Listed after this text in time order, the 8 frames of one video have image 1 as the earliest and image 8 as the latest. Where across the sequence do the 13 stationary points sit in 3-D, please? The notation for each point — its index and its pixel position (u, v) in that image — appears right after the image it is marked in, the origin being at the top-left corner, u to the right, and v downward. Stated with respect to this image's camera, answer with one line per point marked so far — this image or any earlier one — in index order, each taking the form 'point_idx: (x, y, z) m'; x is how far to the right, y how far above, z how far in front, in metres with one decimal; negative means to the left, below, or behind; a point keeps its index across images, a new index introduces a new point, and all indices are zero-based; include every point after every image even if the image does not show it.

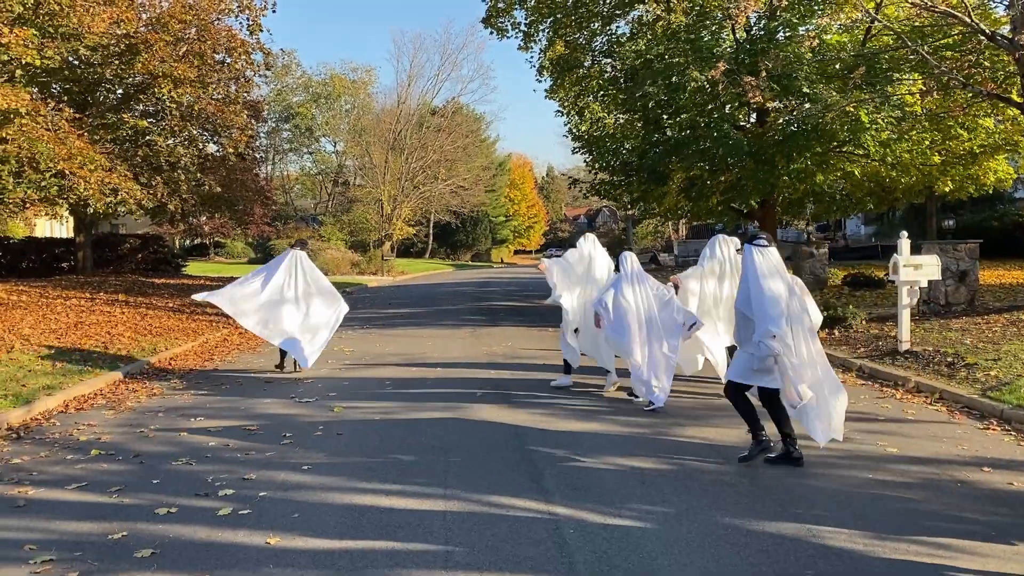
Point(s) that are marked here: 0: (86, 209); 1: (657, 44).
0: (-8.5, +1.6, +17.1) m
1: (+3.0, +5.0, +17.8) m
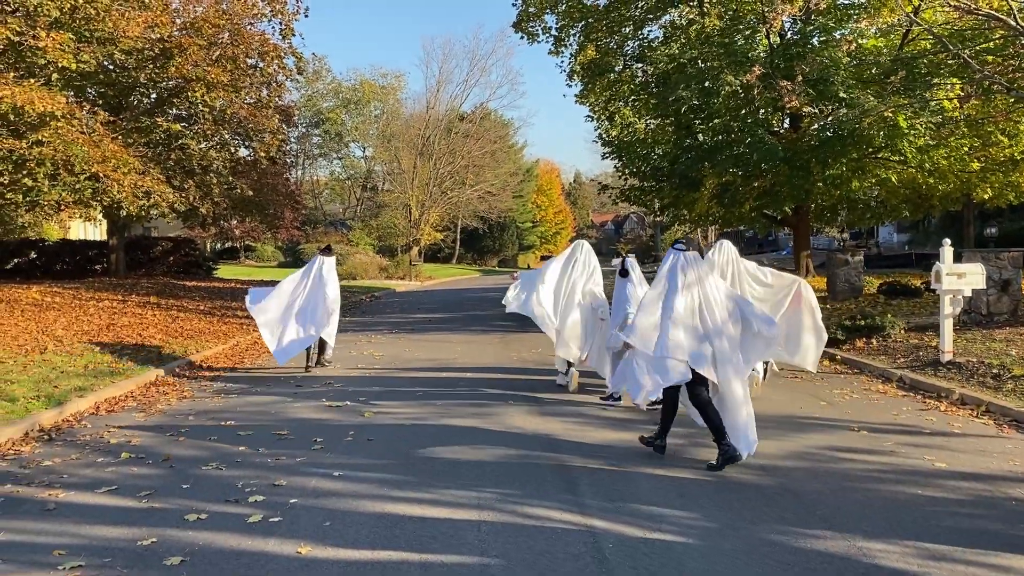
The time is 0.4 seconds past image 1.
0: (-7.9, +1.5, +17.3) m
1: (+3.6, +4.9, +17.6) m
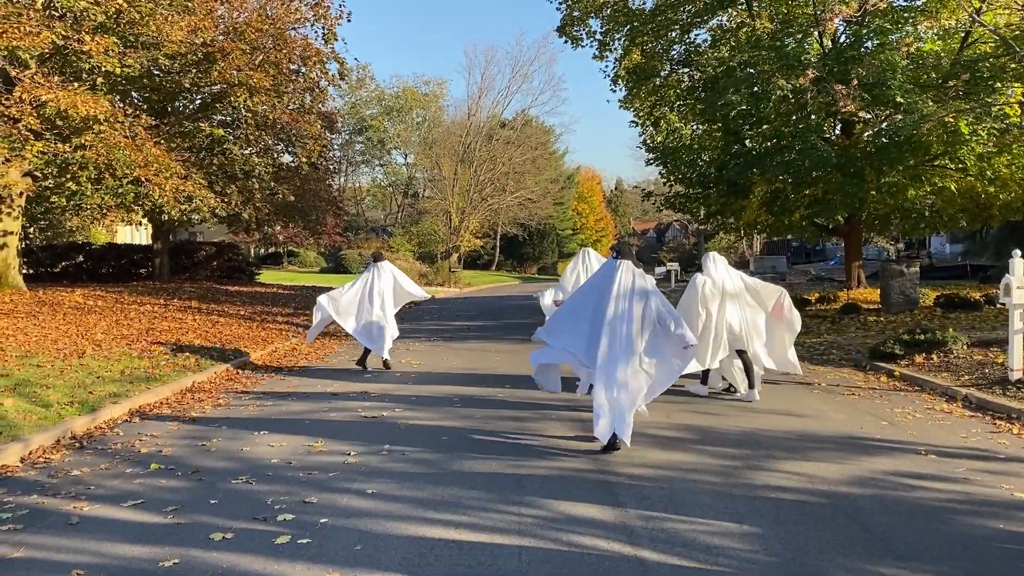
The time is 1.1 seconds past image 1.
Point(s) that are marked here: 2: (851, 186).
0: (-7.0, +1.5, +17.3) m
1: (+4.5, +4.7, +17.1) m
2: (+6.3, +1.9, +16.1) m
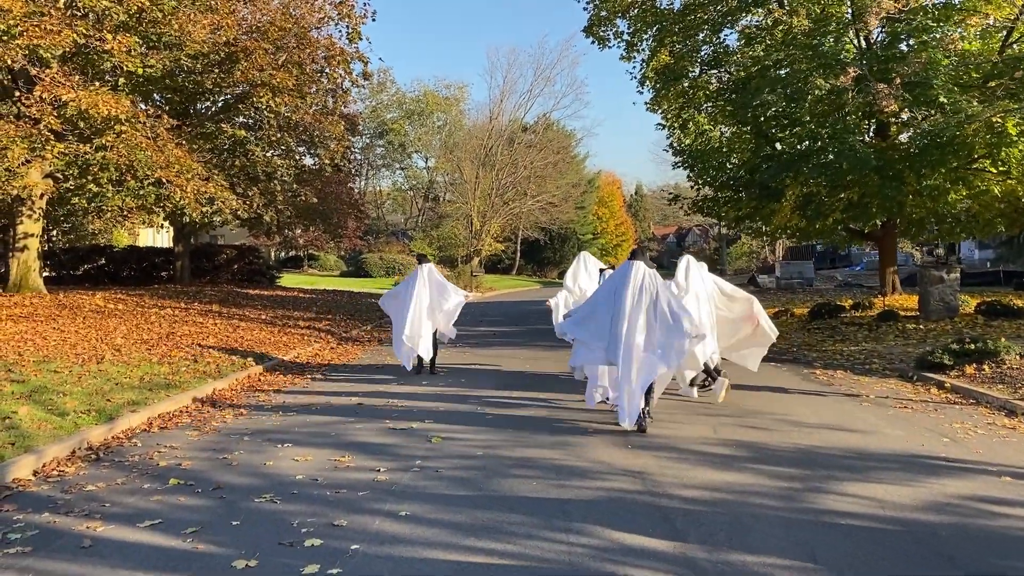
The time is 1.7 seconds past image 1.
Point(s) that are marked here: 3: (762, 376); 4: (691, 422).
0: (-6.5, +1.4, +17.0) m
1: (+5.0, +4.6, +16.6) m
2: (+6.8, +1.8, +15.6) m
3: (+3.3, -1.1, +11.4) m
4: (+1.6, -1.2, +7.9) m
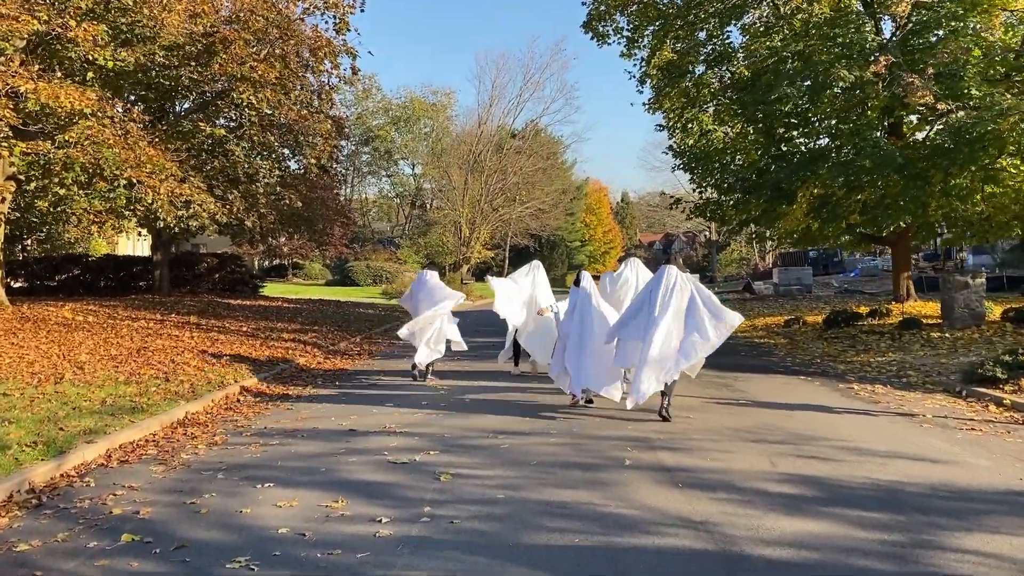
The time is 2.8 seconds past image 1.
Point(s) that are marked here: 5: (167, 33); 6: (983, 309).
0: (-6.5, +1.2, +15.8) m
1: (+5.0, +4.4, +15.6) m
2: (+6.8, +1.7, +14.6) m
3: (+3.4, -1.2, +10.3) m
4: (+1.8, -1.3, +6.8) m
5: (-5.9, +4.3, +14.7) m
6: (+8.8, -0.4, +16.1) m
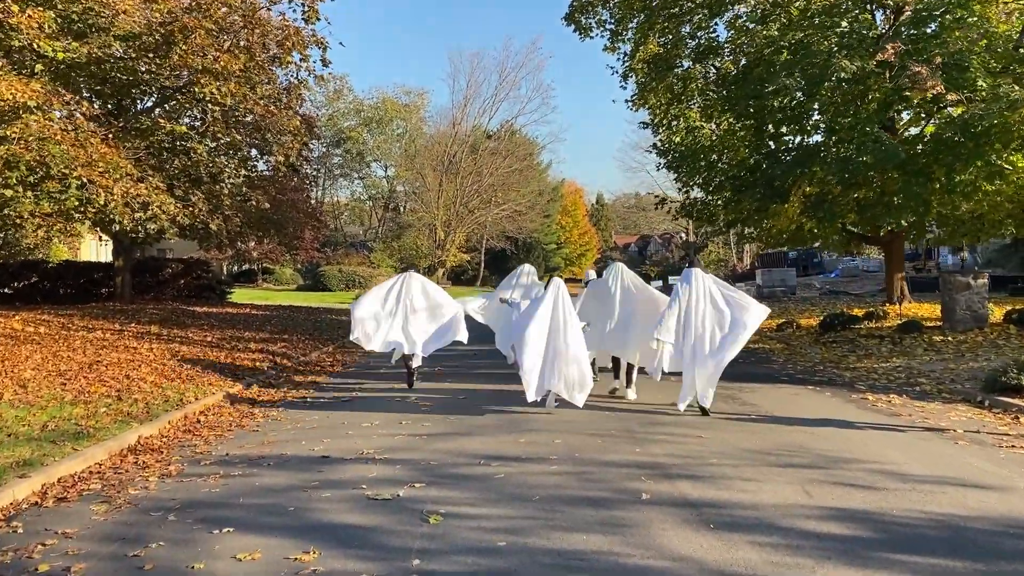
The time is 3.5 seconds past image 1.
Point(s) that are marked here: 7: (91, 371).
0: (-6.8, +1.1, +14.7) m
1: (+4.7, +4.4, +14.9) m
2: (+6.6, +1.7, +13.9) m
3: (+3.3, -1.3, +9.5) m
4: (+1.8, -1.3, +6.0) m
5: (-6.2, +4.2, +13.7) m
6: (+8.5, -0.4, +15.5) m
7: (-5.5, -1.1, +11.3) m
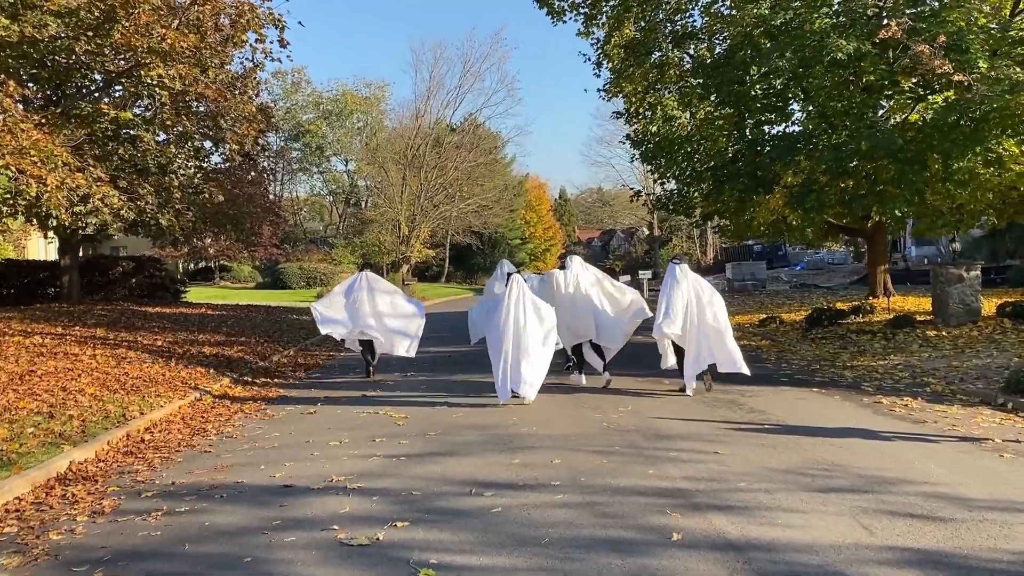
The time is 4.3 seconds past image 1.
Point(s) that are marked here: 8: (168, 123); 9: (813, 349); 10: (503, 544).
0: (-7.2, +1.0, +13.5) m
1: (+4.2, +4.5, +14.1) m
2: (+6.2, +1.8, +13.3) m
3: (+3.1, -1.2, +8.7) m
4: (+1.8, -1.3, +5.1) m
5: (-6.6, +4.2, +12.4) m
6: (+8.1, -0.3, +14.9) m
7: (-5.7, -1.1, +10.1) m
8: (-5.7, +2.7, +14.3) m
9: (+4.9, -1.0, +14.2) m
10: (0.0, -1.4, +4.7) m
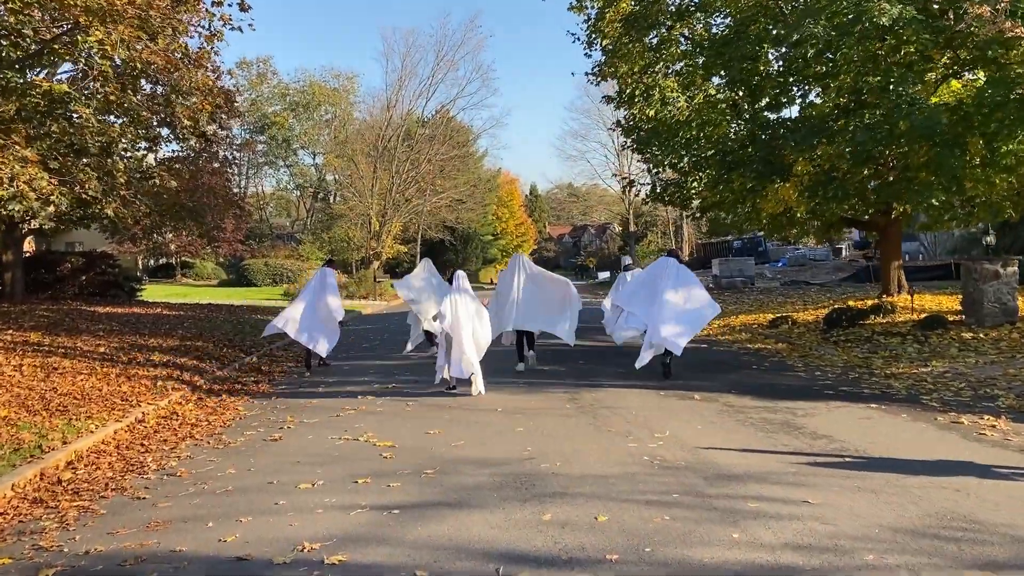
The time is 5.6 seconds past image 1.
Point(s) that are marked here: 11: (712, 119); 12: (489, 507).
0: (-7.3, +1.1, +11.6) m
1: (+4.1, +4.5, +12.7) m
2: (+6.1, +1.8, +11.9) m
3: (+3.2, -1.2, +7.3) m
4: (+2.0, -1.3, +3.6) m
5: (-6.6, +4.2, +10.6) m
6: (+7.9, -0.2, +13.6) m
7: (-5.7, -1.1, +8.3) m
8: (-5.8, +2.8, +12.5) m
9: (+4.8, -1.0, +12.8) m
10: (+0.2, -1.4, +3.1) m
11: (+4.0, +3.4, +17.1) m
12: (-0.1, -1.4, +5.2) m
